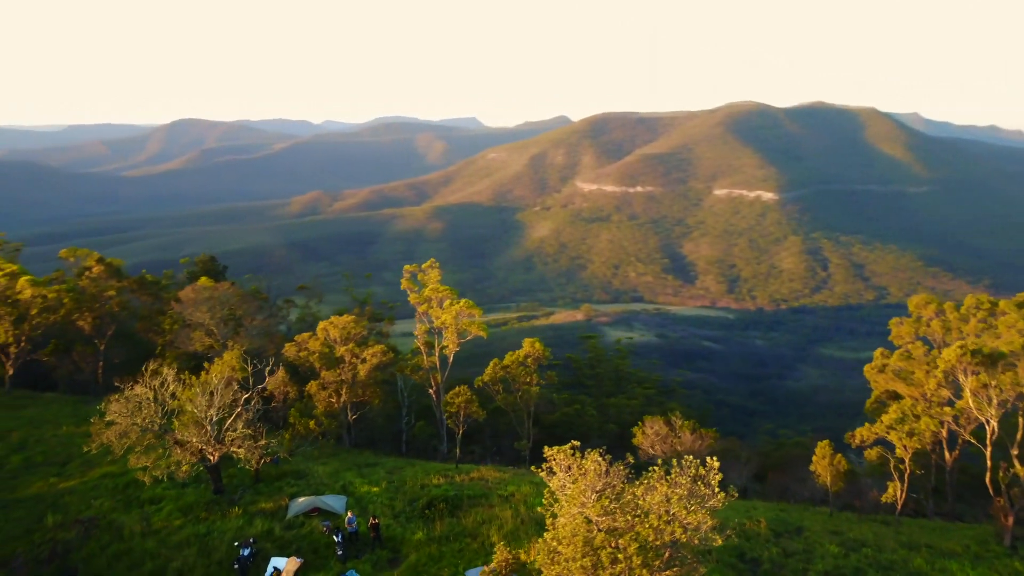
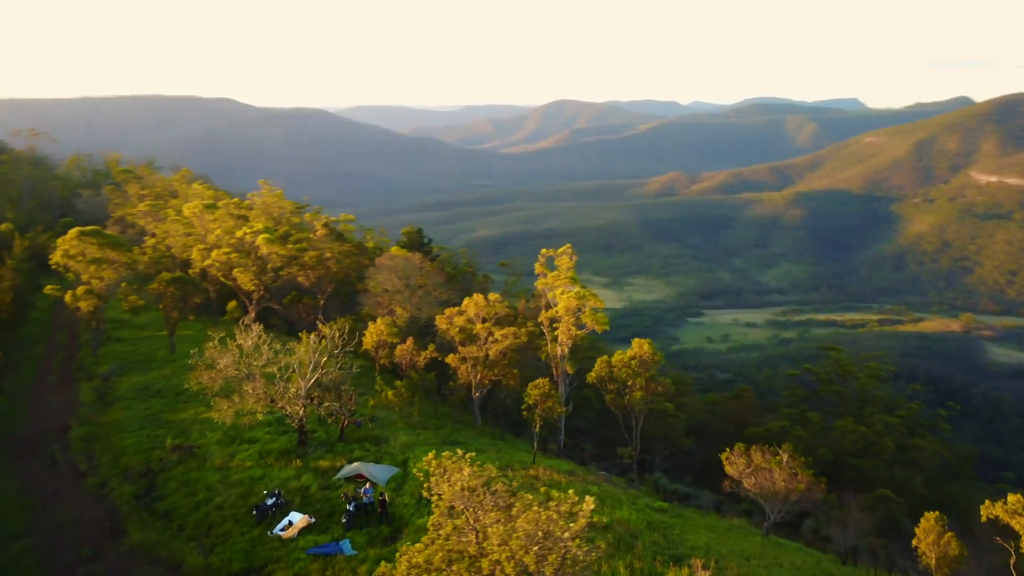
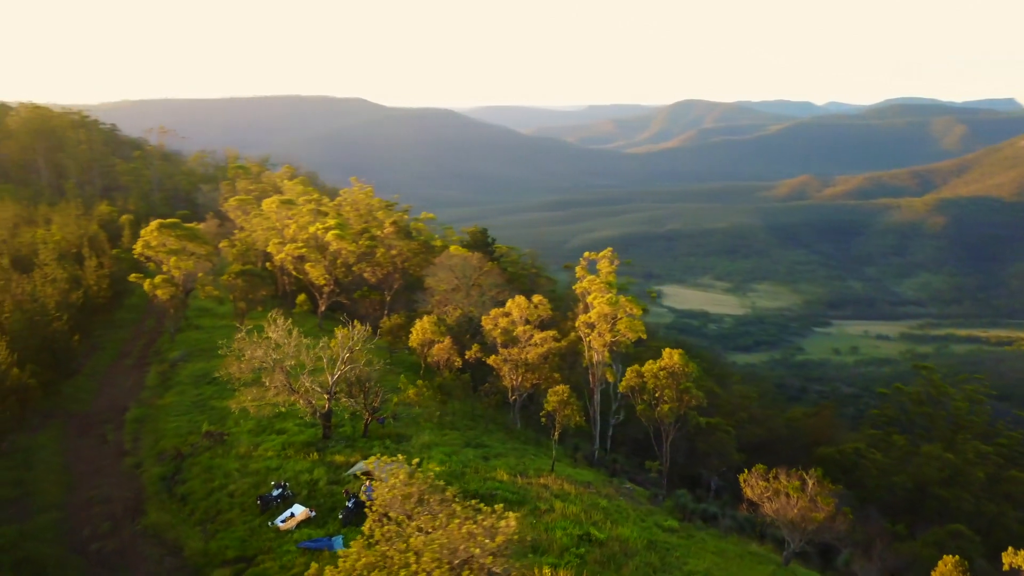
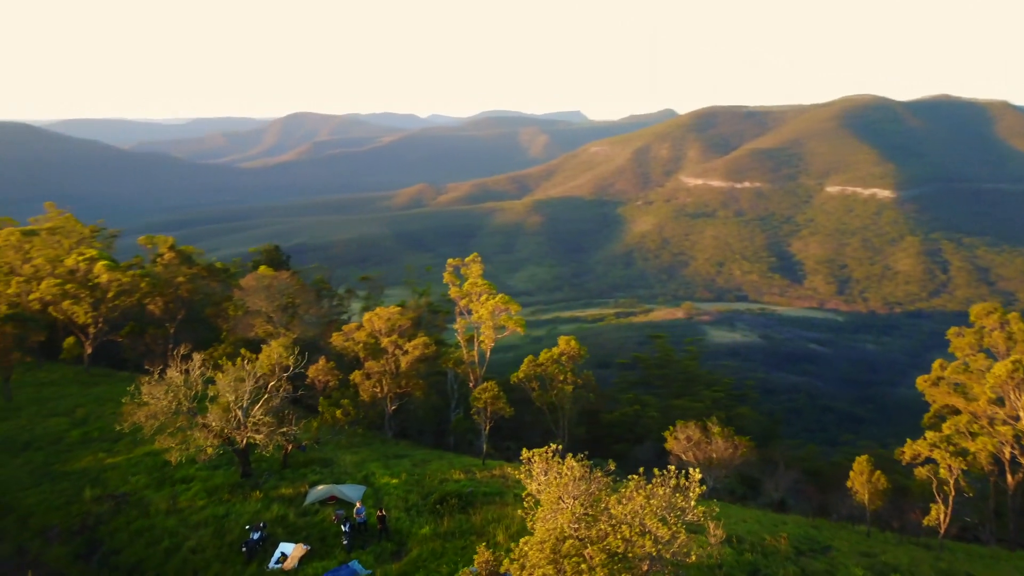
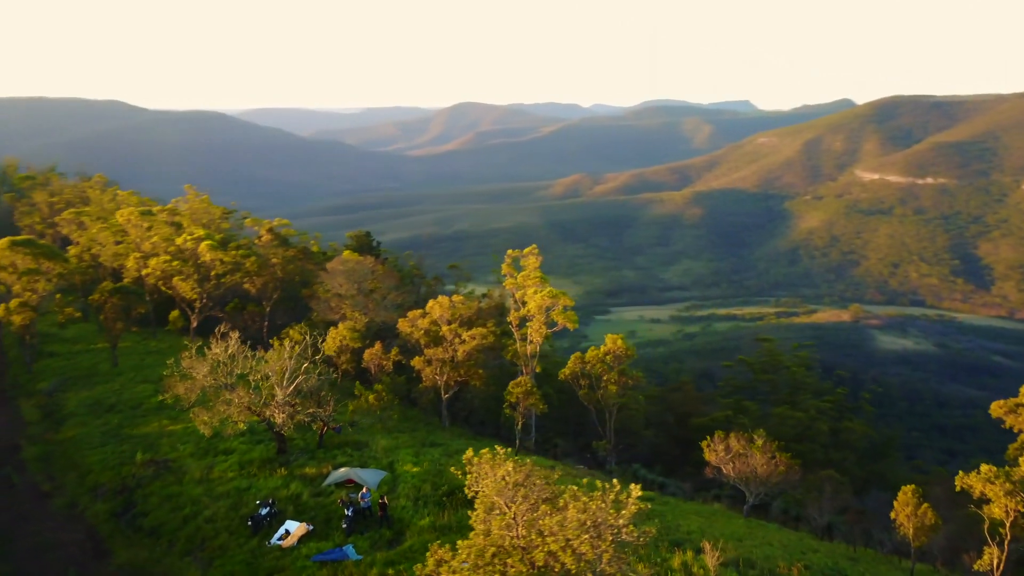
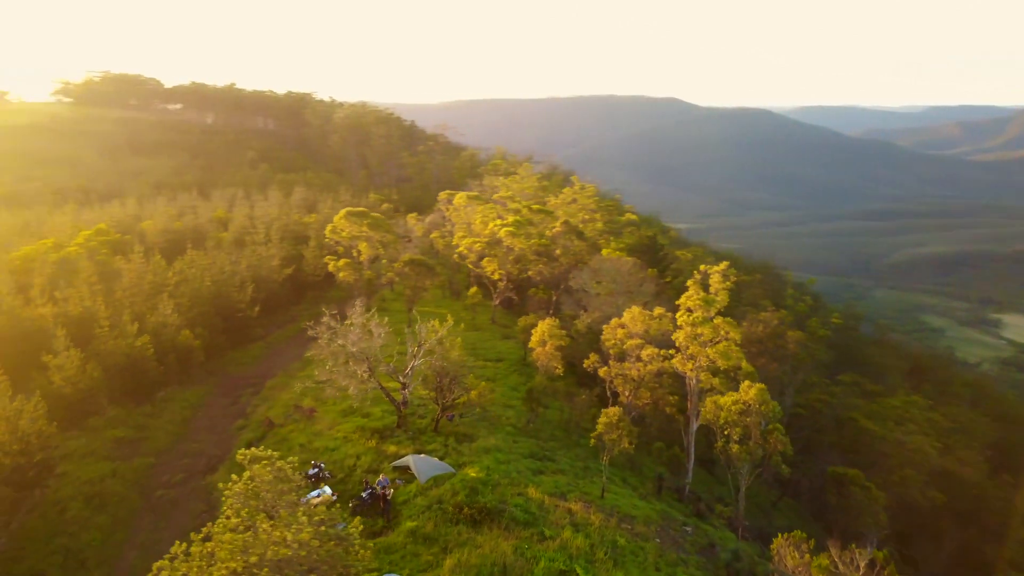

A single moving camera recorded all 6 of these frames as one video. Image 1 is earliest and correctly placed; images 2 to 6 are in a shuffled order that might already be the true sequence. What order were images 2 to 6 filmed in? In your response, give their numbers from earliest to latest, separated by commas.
4, 5, 2, 3, 6
